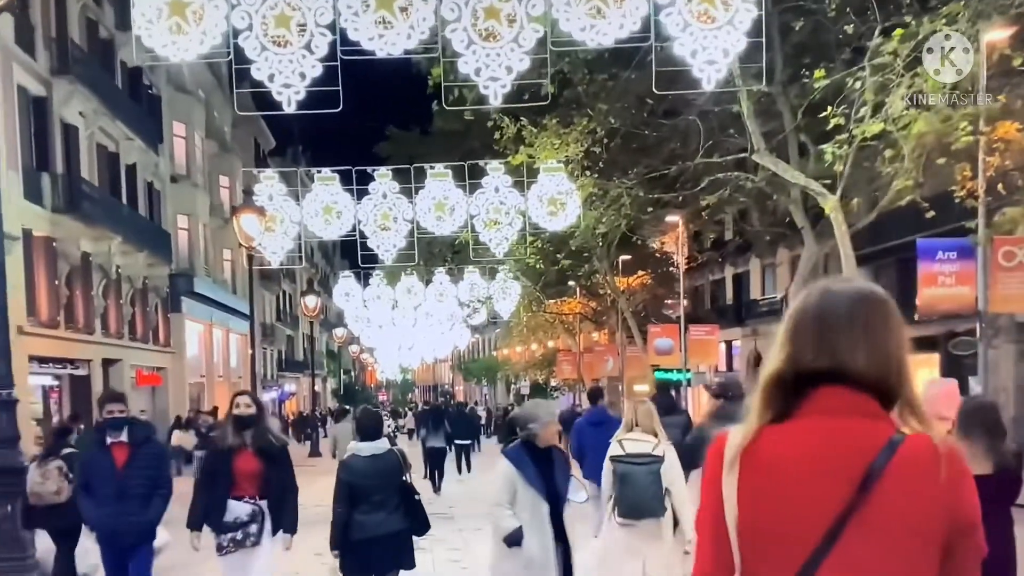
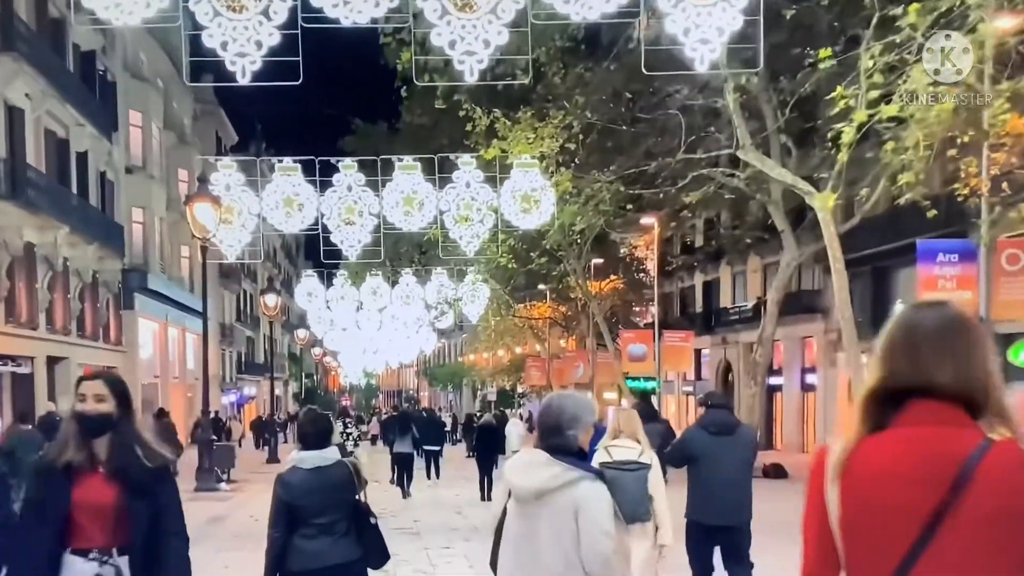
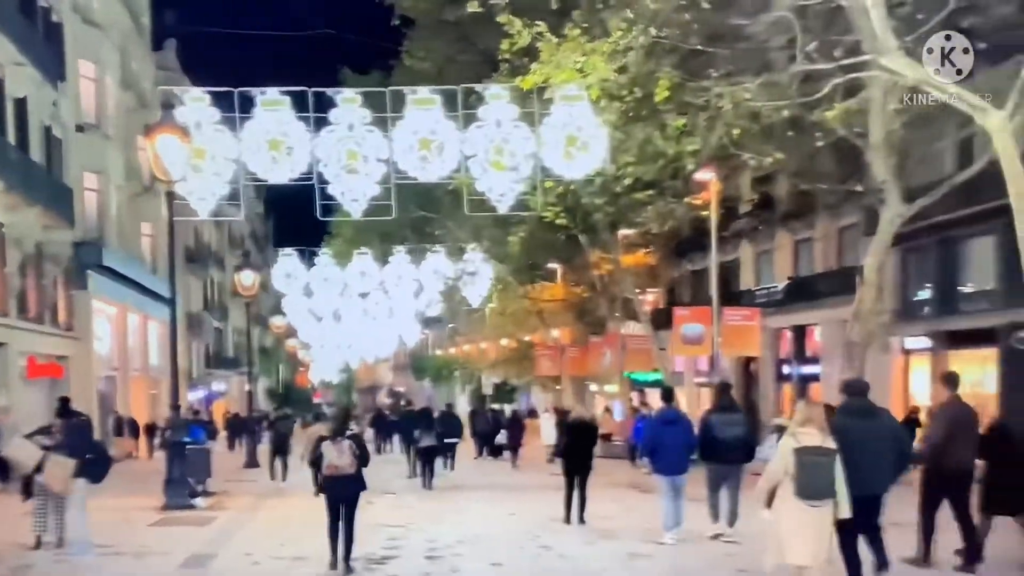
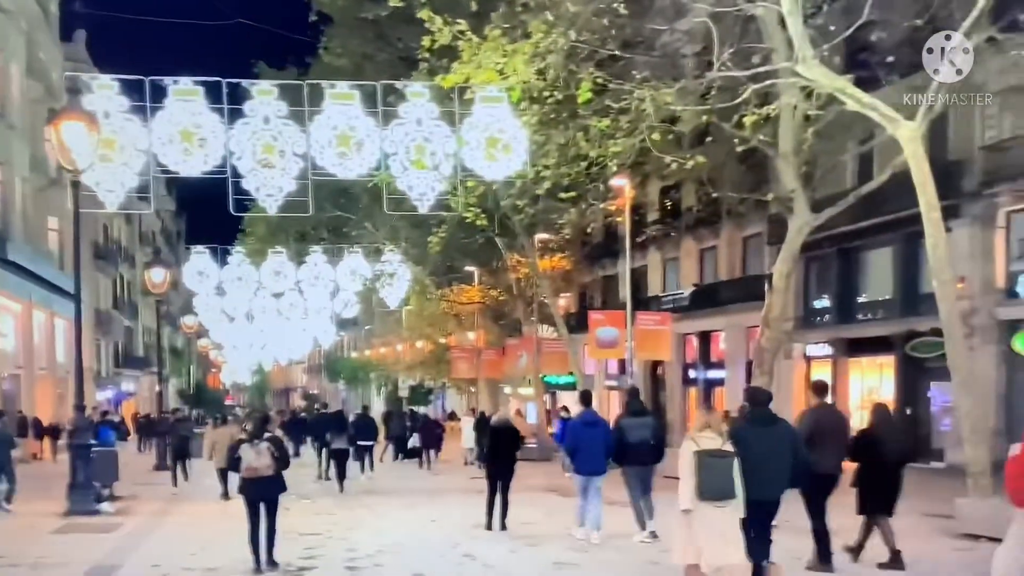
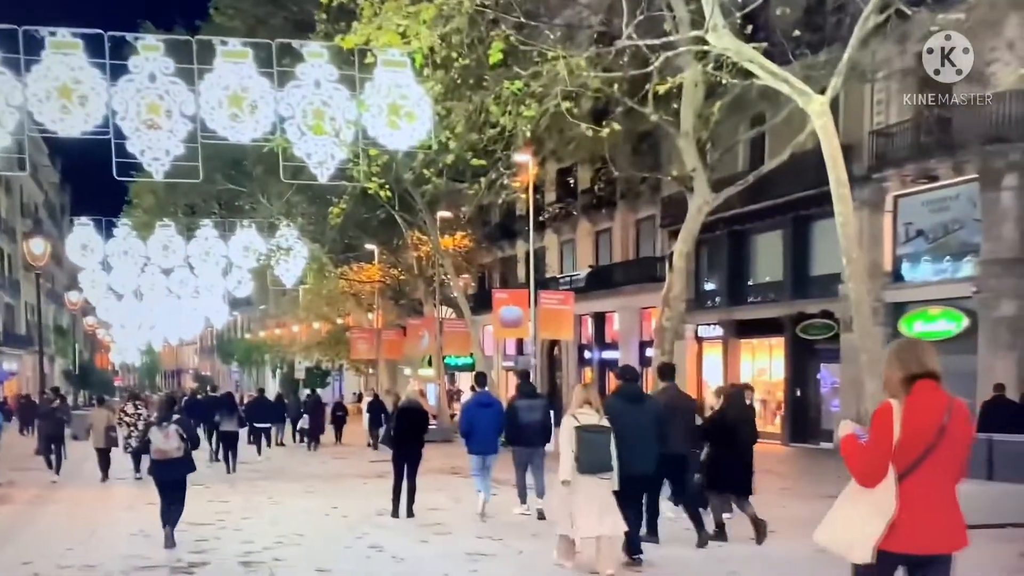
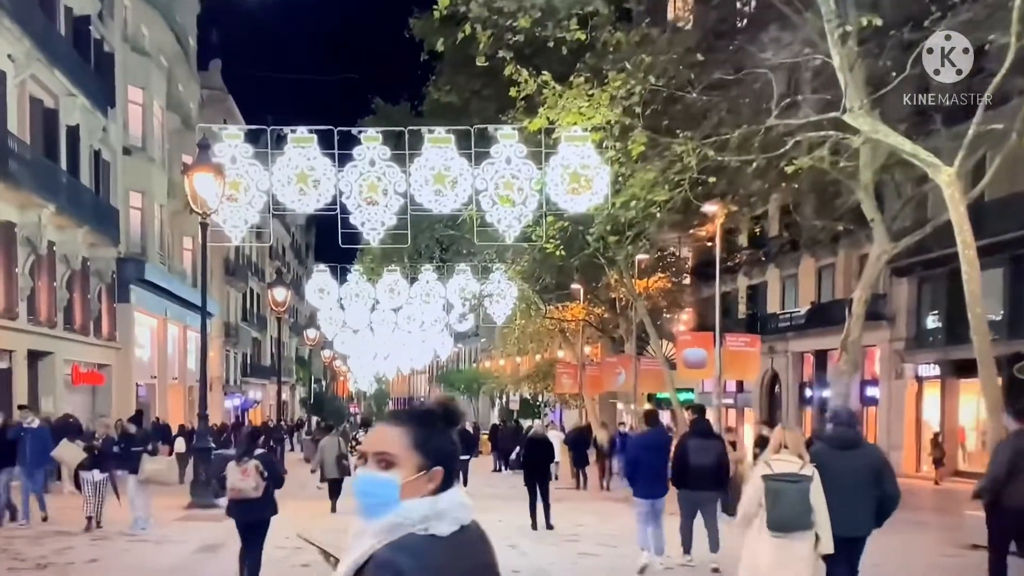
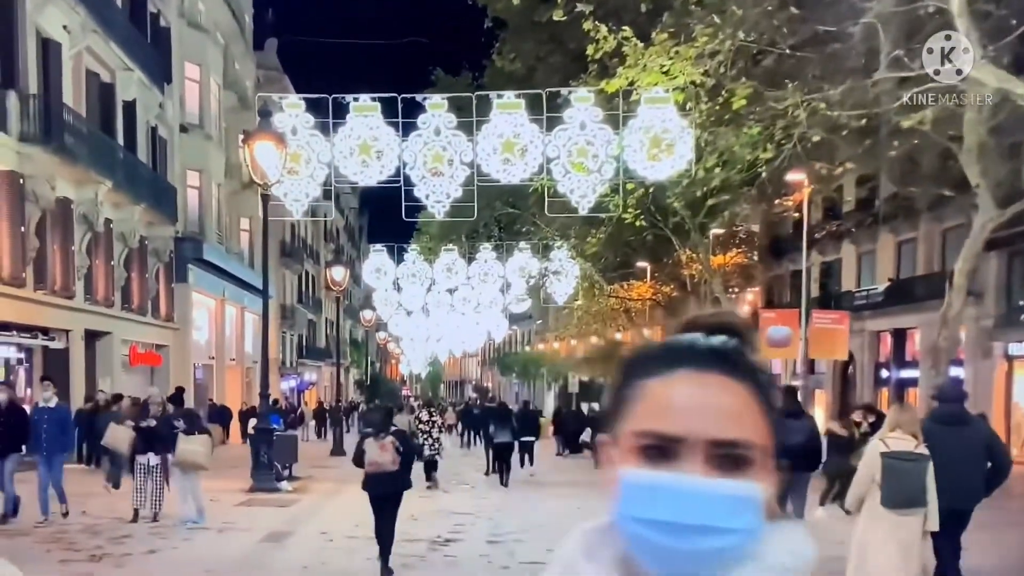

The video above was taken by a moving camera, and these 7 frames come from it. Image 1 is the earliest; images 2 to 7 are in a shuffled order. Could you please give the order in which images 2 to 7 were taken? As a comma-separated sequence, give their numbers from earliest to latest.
2, 6, 7, 3, 4, 5
